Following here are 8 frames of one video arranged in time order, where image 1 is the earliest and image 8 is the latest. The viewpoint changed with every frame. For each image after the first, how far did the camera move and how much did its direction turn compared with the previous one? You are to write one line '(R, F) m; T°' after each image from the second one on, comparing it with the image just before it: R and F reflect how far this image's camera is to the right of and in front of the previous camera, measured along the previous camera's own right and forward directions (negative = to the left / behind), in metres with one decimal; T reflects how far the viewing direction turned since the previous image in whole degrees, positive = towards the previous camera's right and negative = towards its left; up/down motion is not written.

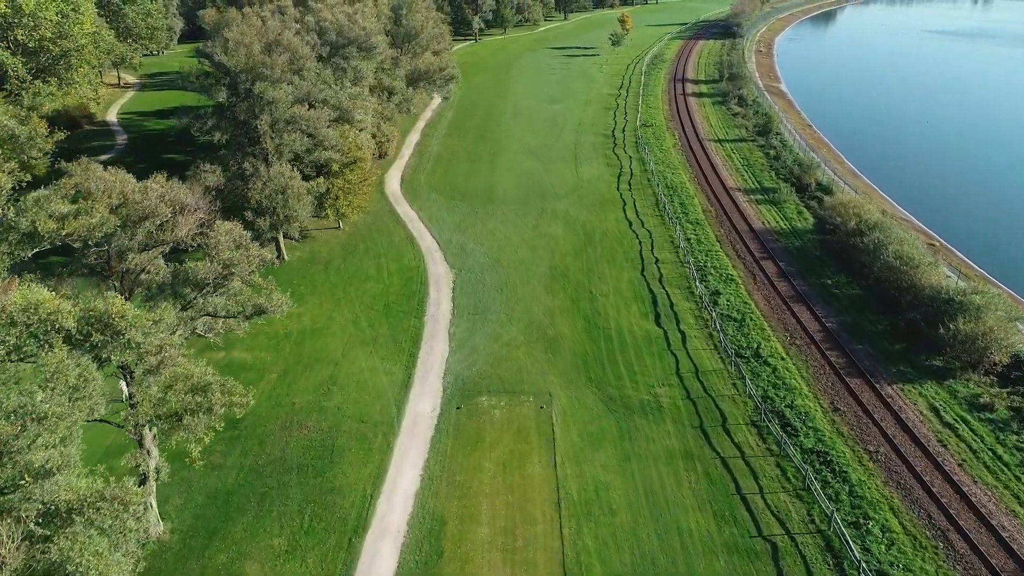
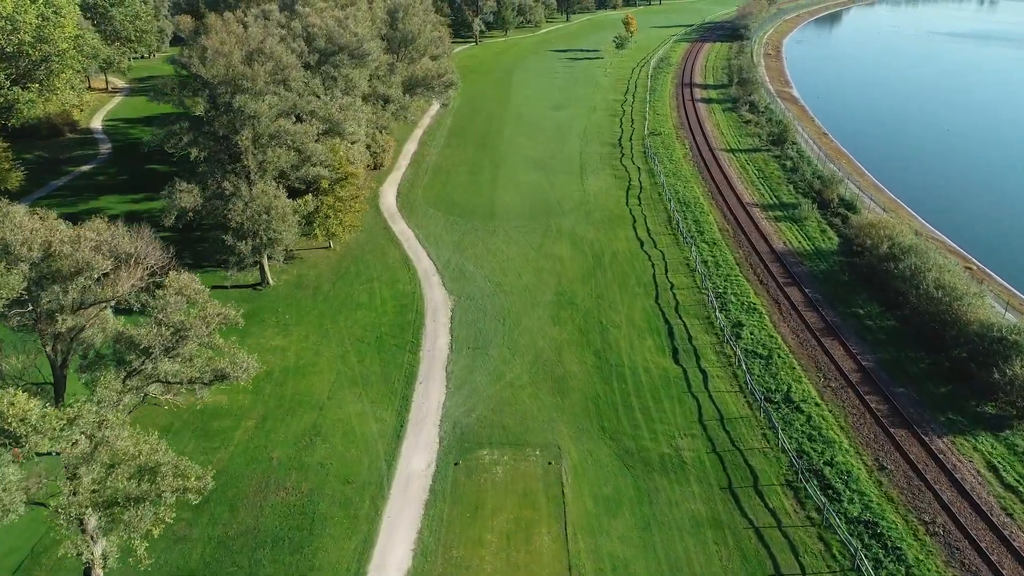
(-0.2, +3.5) m; 0°
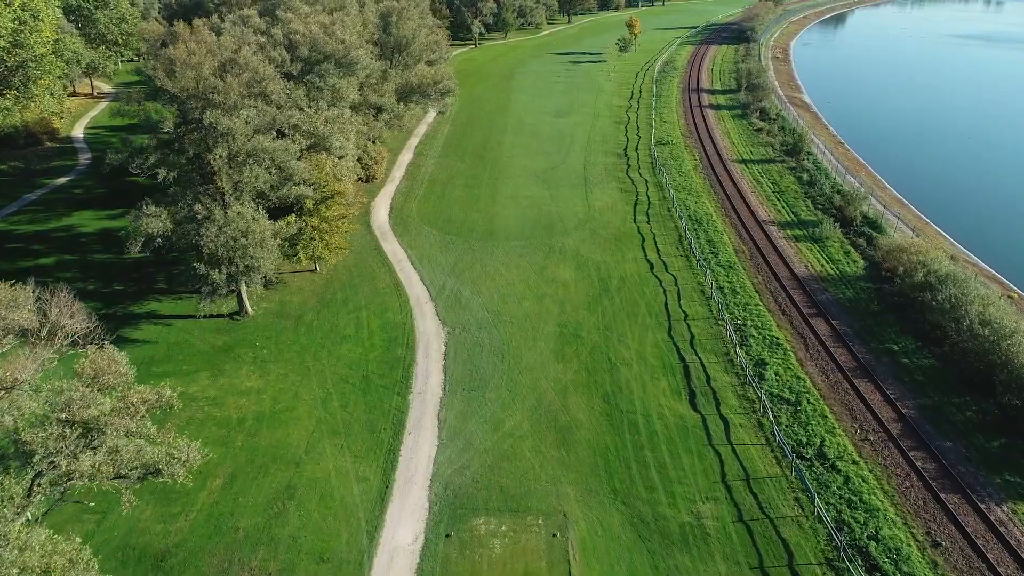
(0.0, +3.5) m; 0°
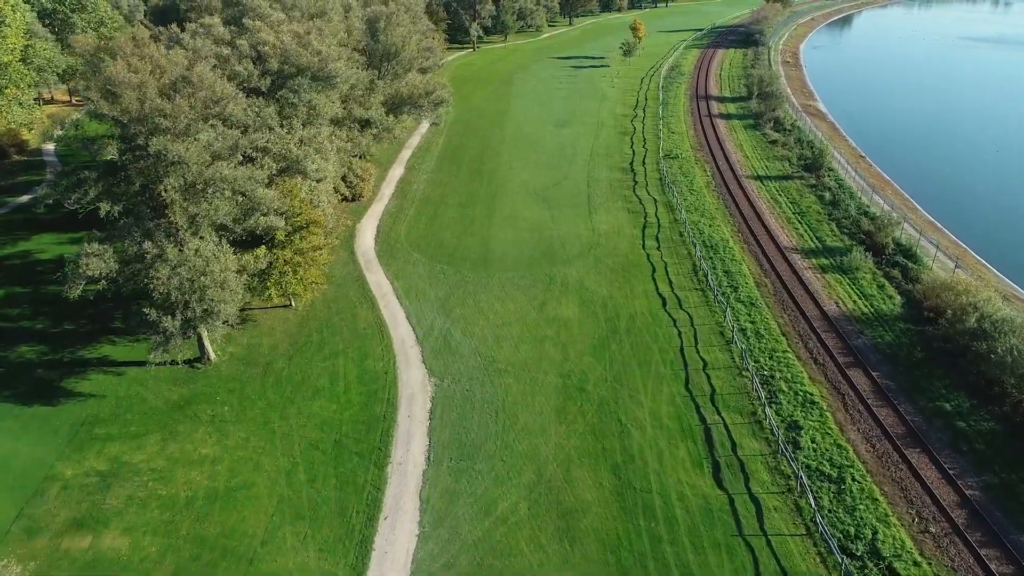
(+0.2, +4.5) m; 0°
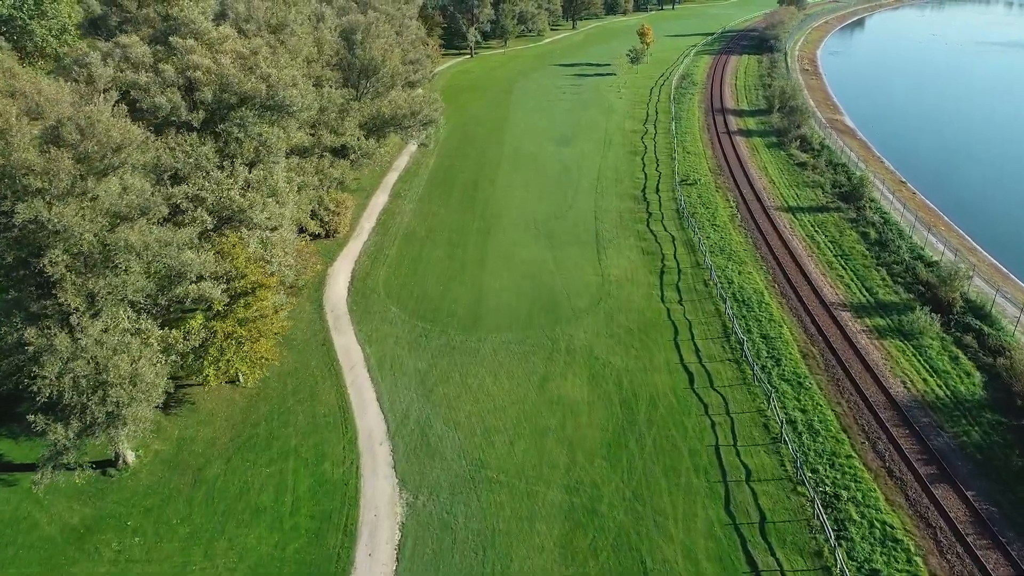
(+0.4, +7.2) m; 0°
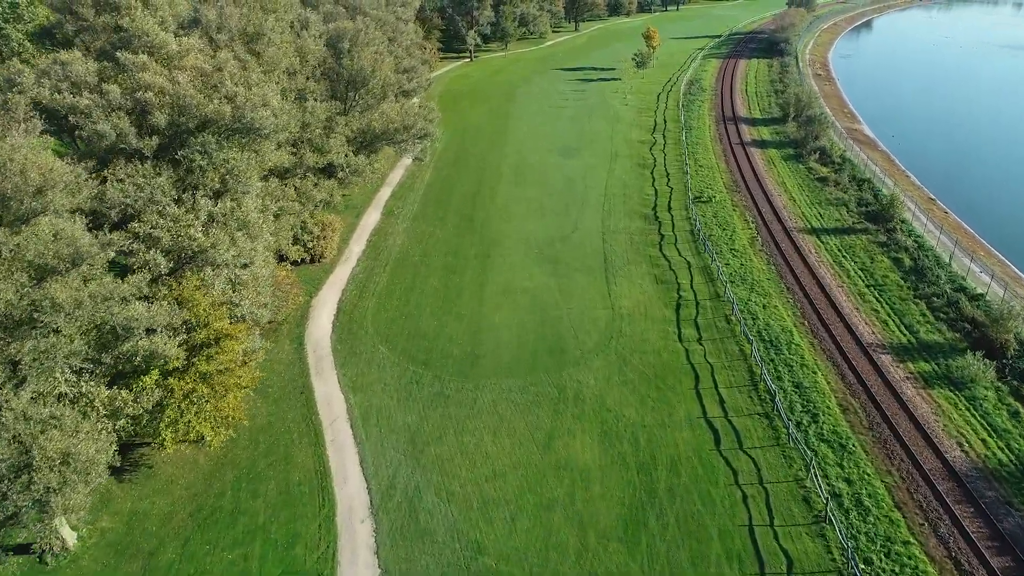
(-0.1, +3.9) m; 0°
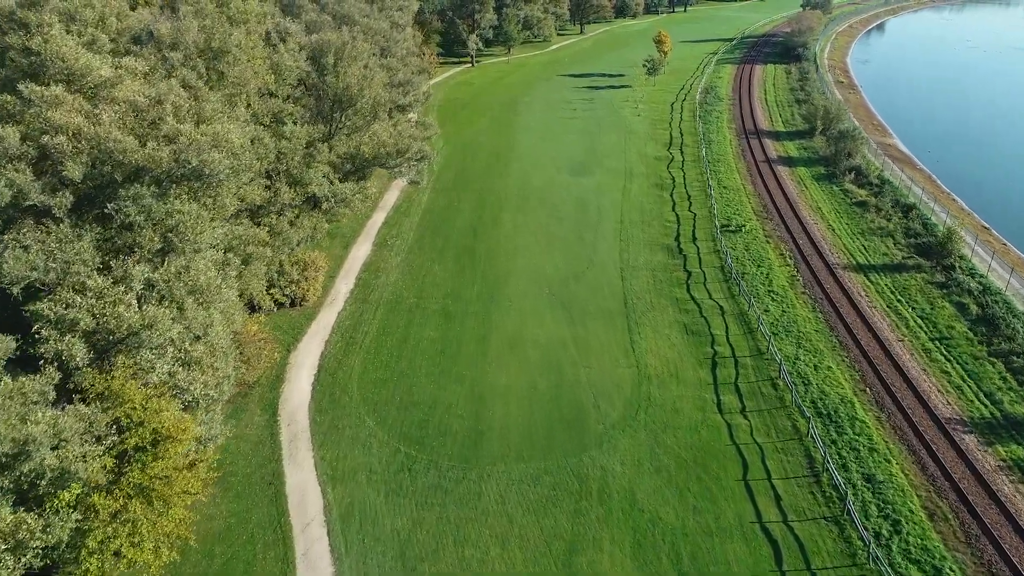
(-0.5, +5.5) m; 0°
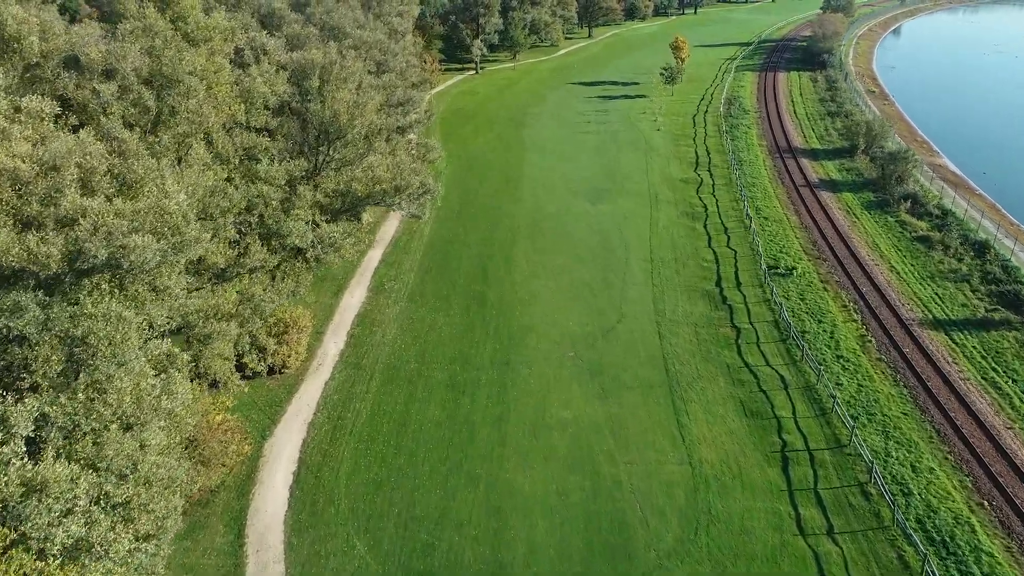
(-1.0, +6.4) m; 0°
